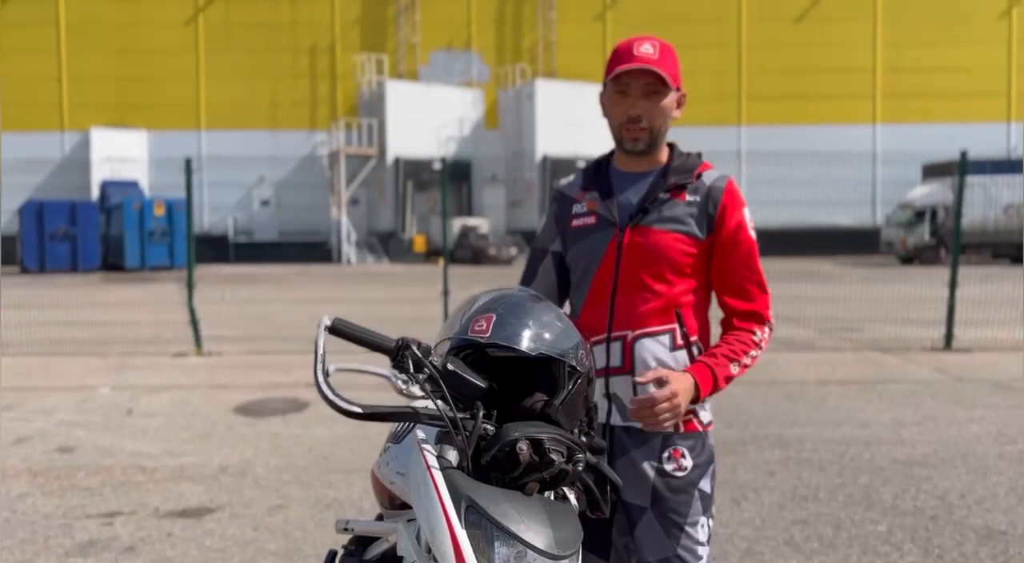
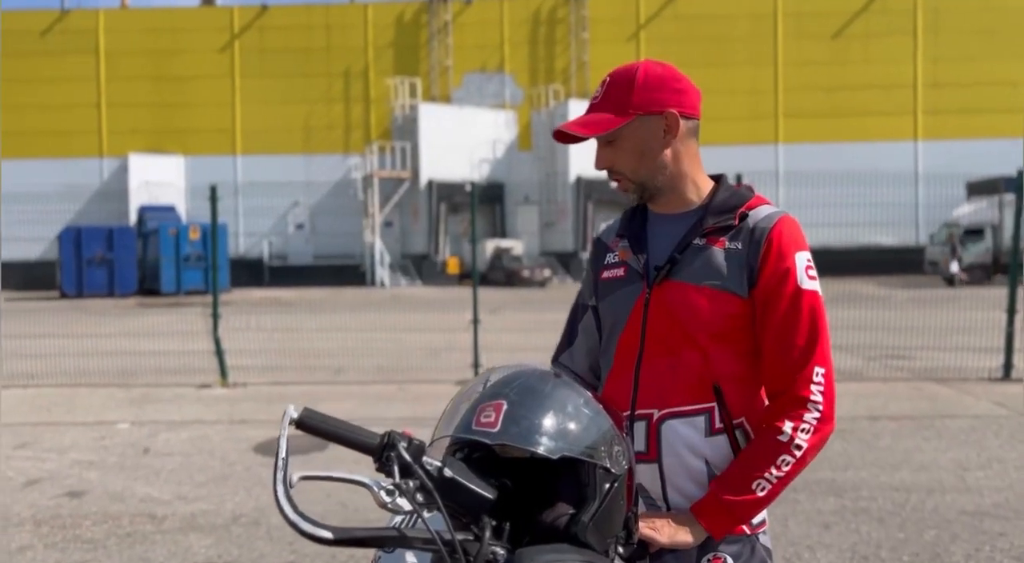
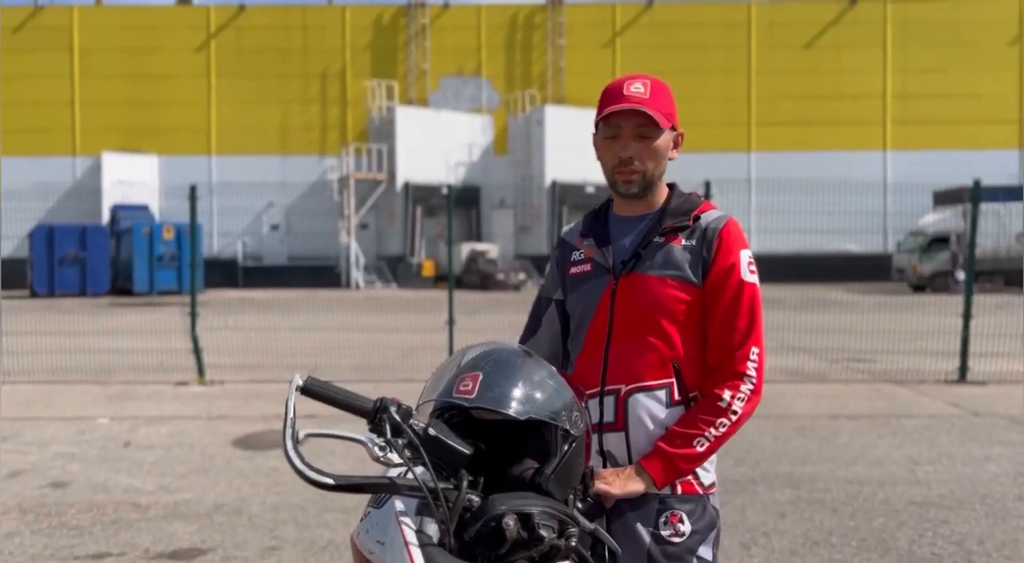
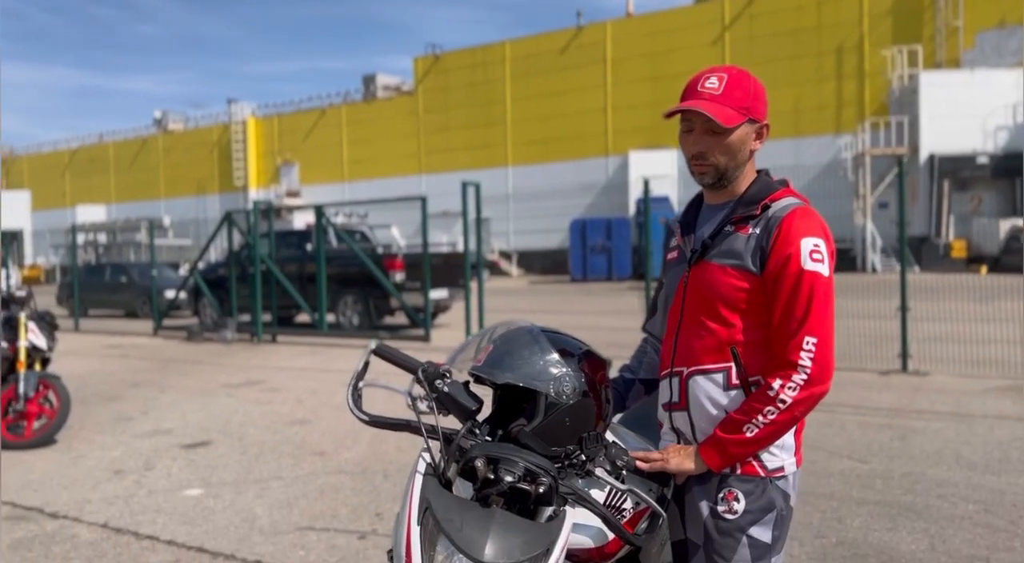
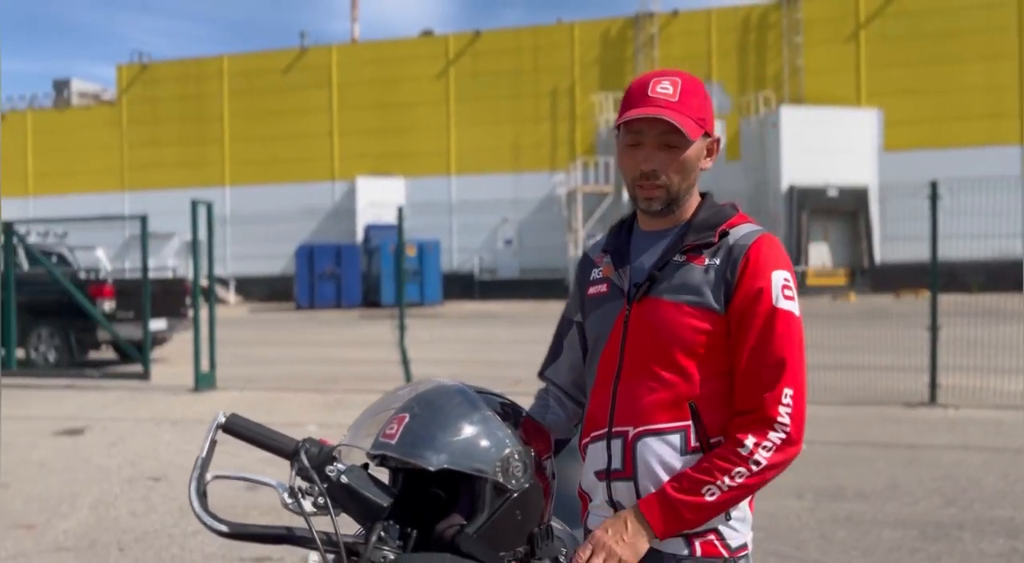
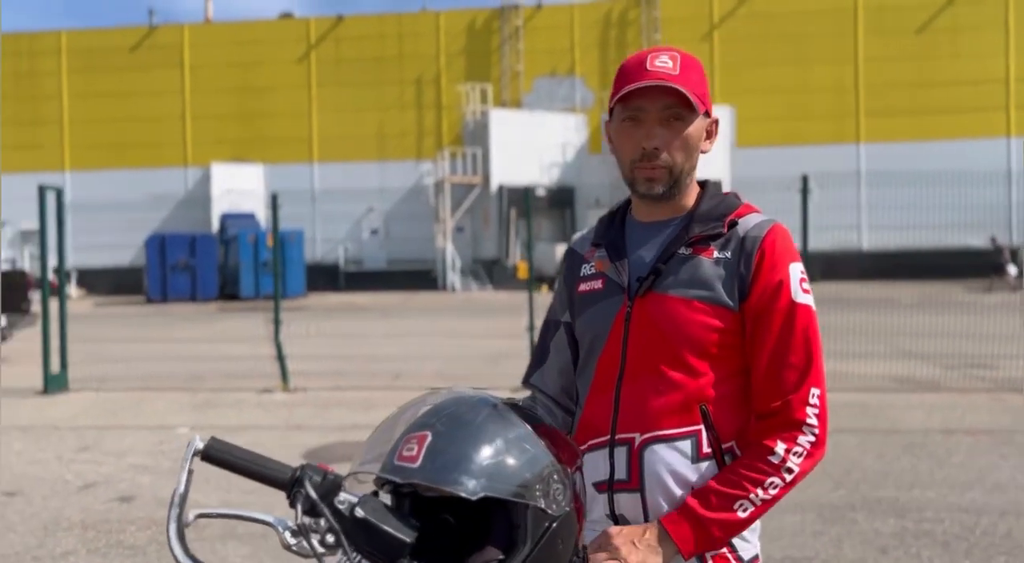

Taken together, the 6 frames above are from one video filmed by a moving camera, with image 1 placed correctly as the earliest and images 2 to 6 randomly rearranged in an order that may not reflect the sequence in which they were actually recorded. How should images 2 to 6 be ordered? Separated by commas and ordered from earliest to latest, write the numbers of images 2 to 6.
3, 2, 6, 5, 4
